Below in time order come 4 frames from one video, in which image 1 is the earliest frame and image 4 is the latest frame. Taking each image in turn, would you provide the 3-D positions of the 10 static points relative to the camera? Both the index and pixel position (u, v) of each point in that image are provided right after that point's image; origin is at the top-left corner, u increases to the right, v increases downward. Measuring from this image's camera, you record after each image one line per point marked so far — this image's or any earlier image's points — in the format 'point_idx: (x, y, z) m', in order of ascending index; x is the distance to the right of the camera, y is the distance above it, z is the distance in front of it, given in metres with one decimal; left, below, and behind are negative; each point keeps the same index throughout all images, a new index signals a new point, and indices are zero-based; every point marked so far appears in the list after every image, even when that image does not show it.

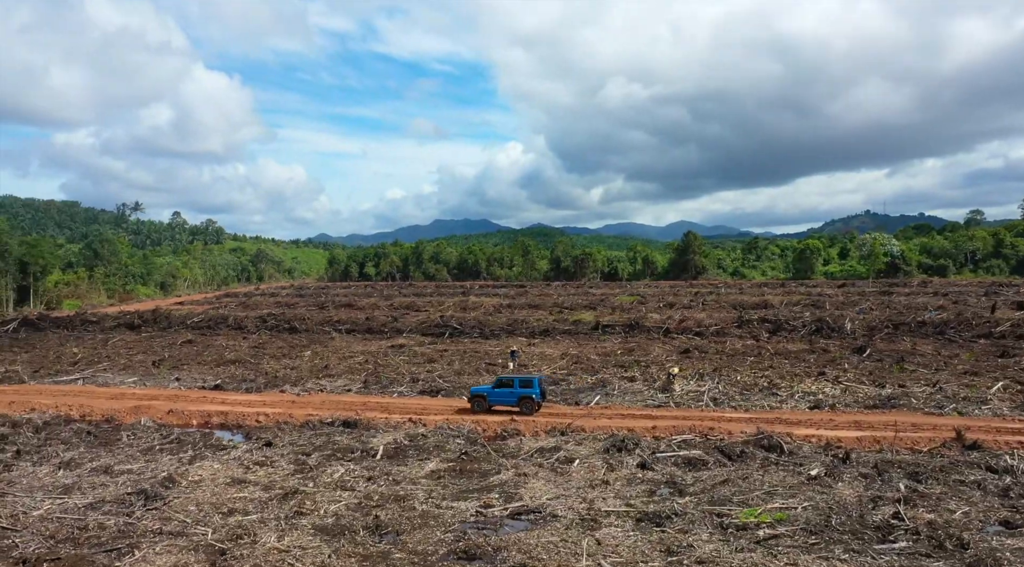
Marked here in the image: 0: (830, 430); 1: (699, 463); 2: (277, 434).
0: (+5.5, -2.6, +13.6) m
1: (+2.9, -2.8, +12.0) m
2: (-4.3, -2.8, +14.2) m
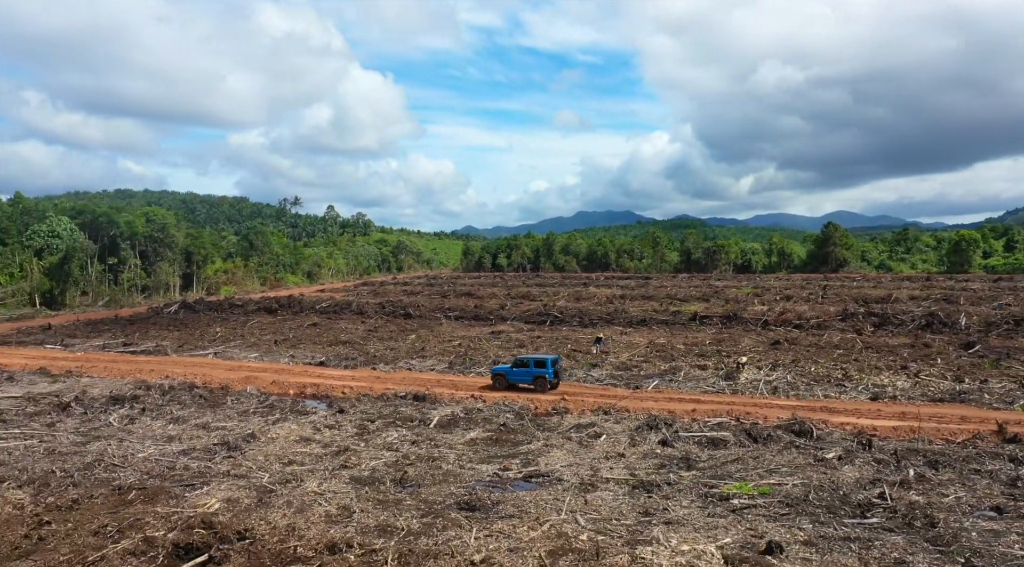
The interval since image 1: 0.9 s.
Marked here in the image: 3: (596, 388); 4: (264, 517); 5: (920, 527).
0: (+6.3, -2.4, +13.7) m
1: (+3.4, -2.6, +12.6) m
2: (-3.3, -2.5, +16.1) m
3: (+1.8, -2.3, +17.1) m
4: (-2.9, -2.8, +9.1) m
5: (+4.6, -2.8, +8.8) m
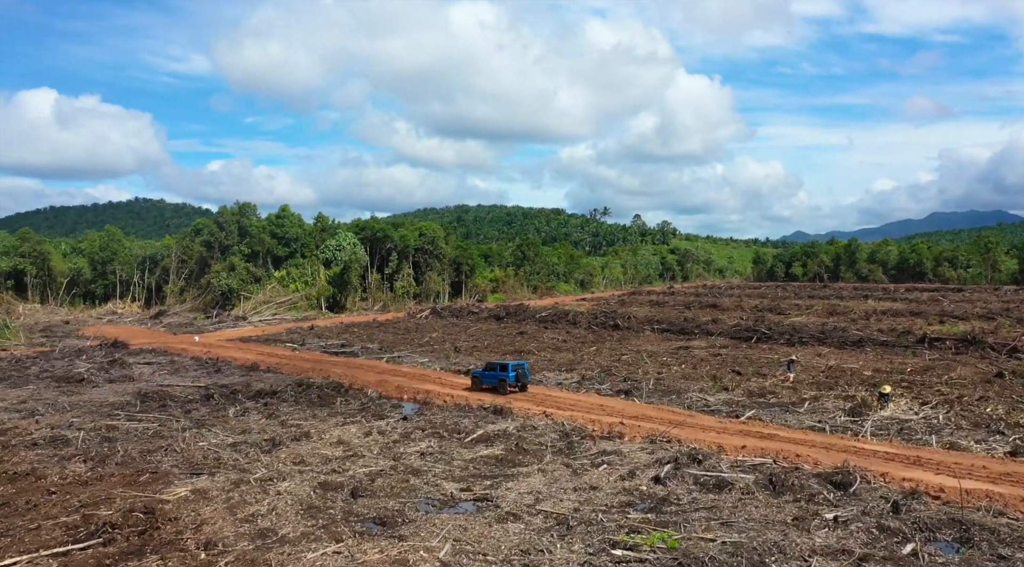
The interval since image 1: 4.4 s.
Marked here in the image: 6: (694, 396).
0: (+6.1, -2.7, +10.9) m
1: (+3.0, -2.9, +11.0) m
2: (-1.7, -2.8, +16.8) m
3: (+3.4, -2.7, +15.8) m
4: (-4.1, -3.0, +10.3) m
5: (+2.6, -3.0, +7.0) m
6: (+4.3, -2.6, +18.3) m
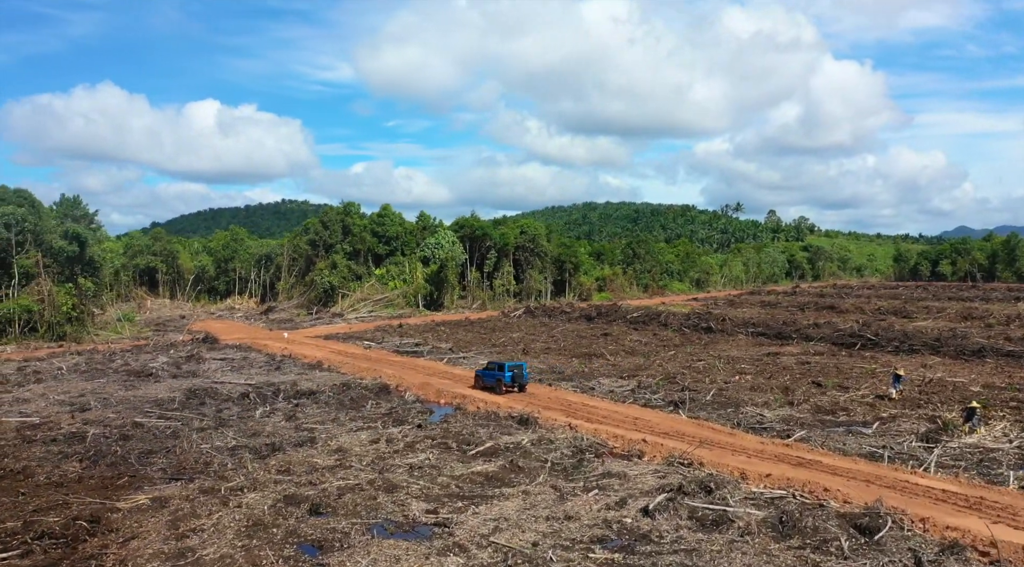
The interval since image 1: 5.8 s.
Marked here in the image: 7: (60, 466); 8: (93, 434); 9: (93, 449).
0: (+5.6, -2.8, +8.7) m
1: (+2.5, -2.9, +9.4) m
2: (-1.1, -2.8, +15.9) m
3: (+3.7, -2.7, +14.0) m
4: (-4.6, -3.0, +9.9) m
5: (+1.5, -3.1, +5.5) m
6: (+5.0, -2.7, +16.3) m
7: (-7.2, -2.9, +12.4) m
8: (-7.9, -2.8, +14.6) m
9: (-7.3, -2.9, +13.5) m
